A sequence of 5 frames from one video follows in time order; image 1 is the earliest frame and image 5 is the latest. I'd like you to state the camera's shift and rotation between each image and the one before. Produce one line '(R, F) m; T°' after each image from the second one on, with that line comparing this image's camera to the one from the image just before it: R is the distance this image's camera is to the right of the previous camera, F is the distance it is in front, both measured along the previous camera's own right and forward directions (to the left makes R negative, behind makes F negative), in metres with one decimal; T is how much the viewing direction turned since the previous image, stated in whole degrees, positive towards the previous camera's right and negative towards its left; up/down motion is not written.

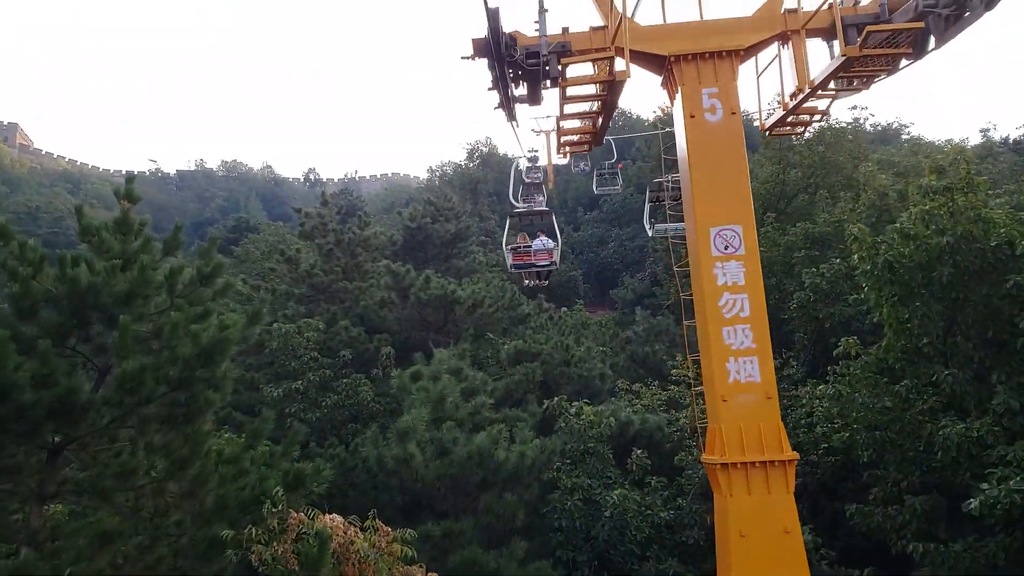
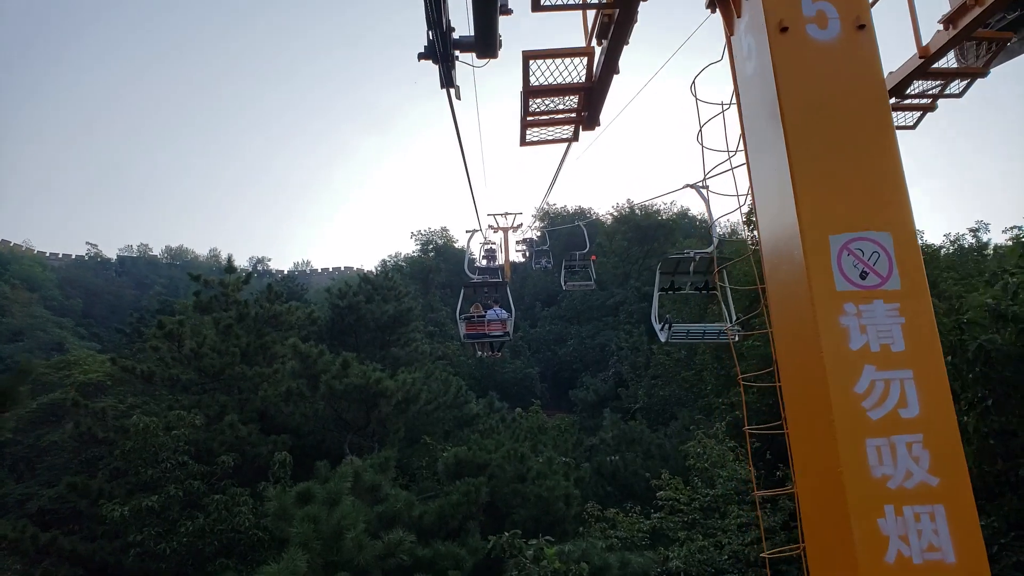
(+0.2, +2.7) m; +4°
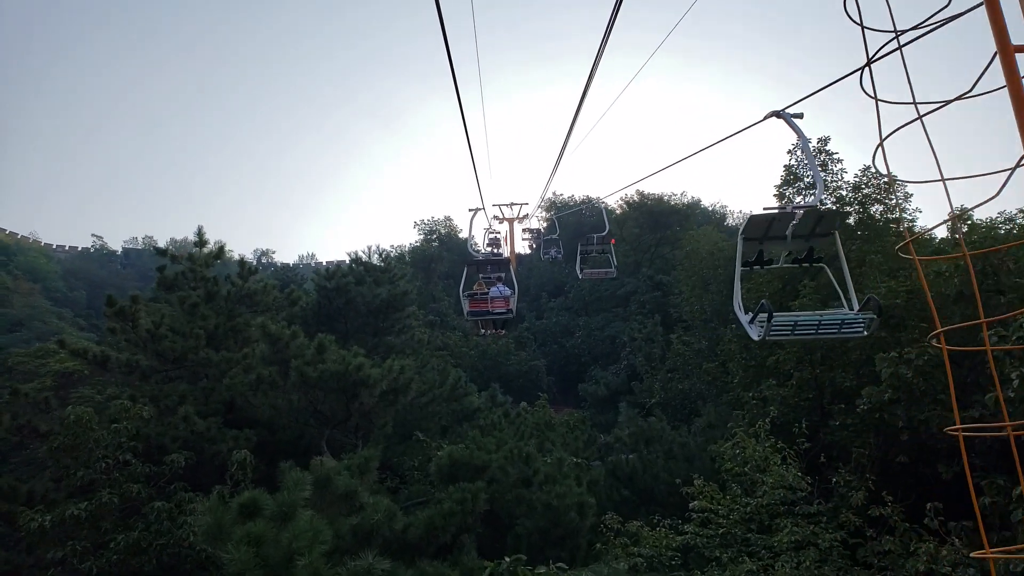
(0.0, +1.6) m; -1°
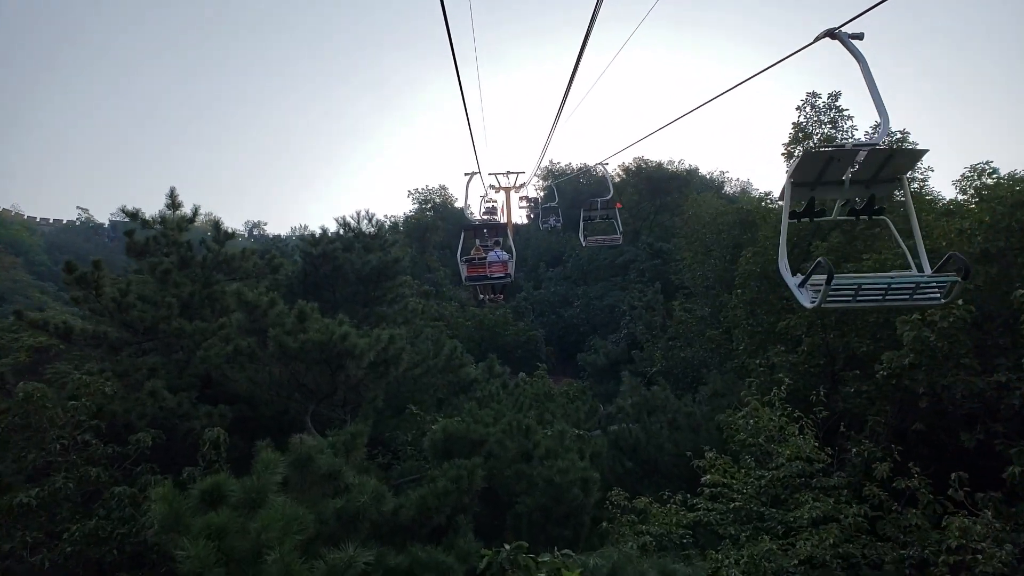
(0.0, +0.7) m; 0°
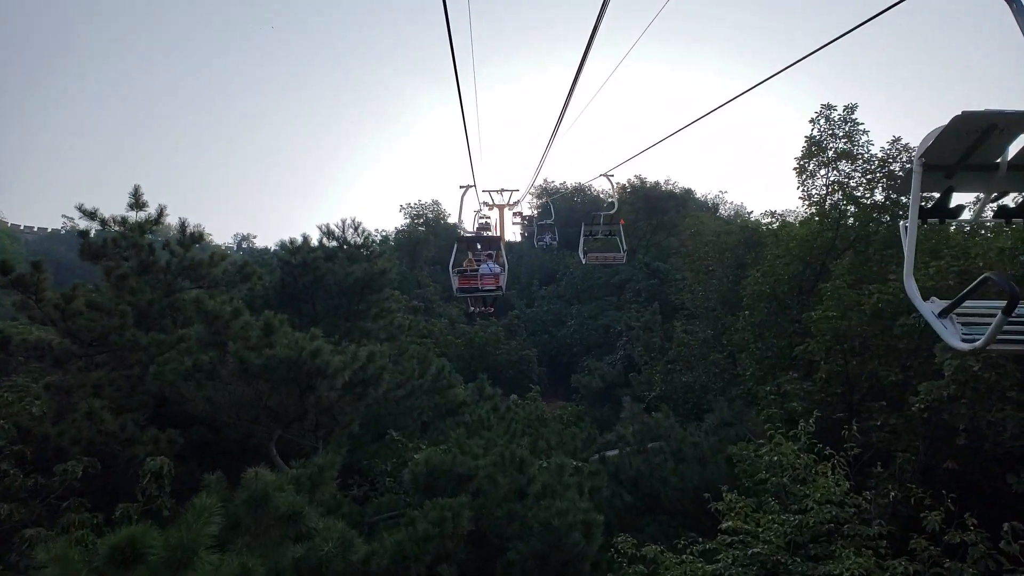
(-0.1, +1.0) m; +1°
